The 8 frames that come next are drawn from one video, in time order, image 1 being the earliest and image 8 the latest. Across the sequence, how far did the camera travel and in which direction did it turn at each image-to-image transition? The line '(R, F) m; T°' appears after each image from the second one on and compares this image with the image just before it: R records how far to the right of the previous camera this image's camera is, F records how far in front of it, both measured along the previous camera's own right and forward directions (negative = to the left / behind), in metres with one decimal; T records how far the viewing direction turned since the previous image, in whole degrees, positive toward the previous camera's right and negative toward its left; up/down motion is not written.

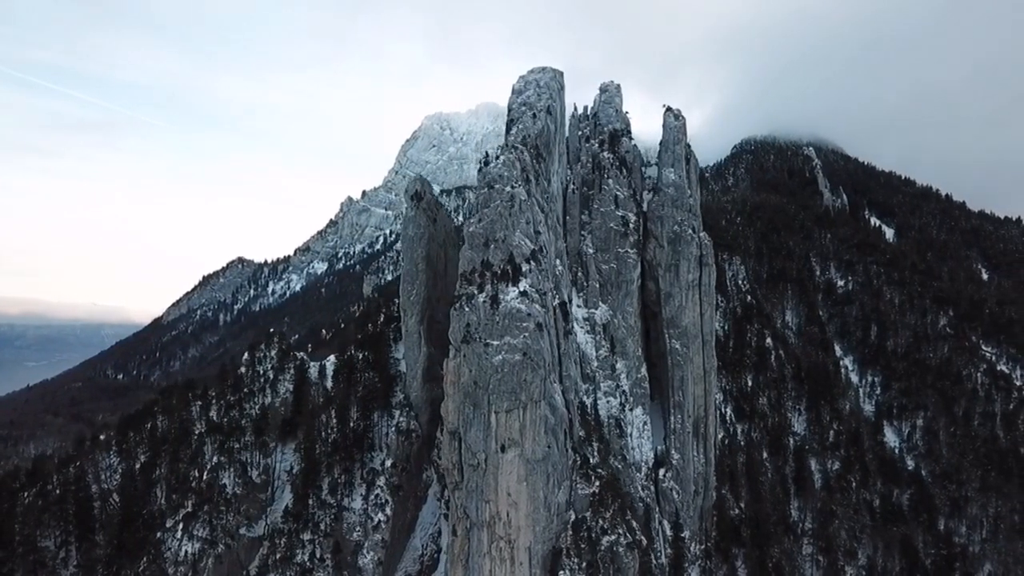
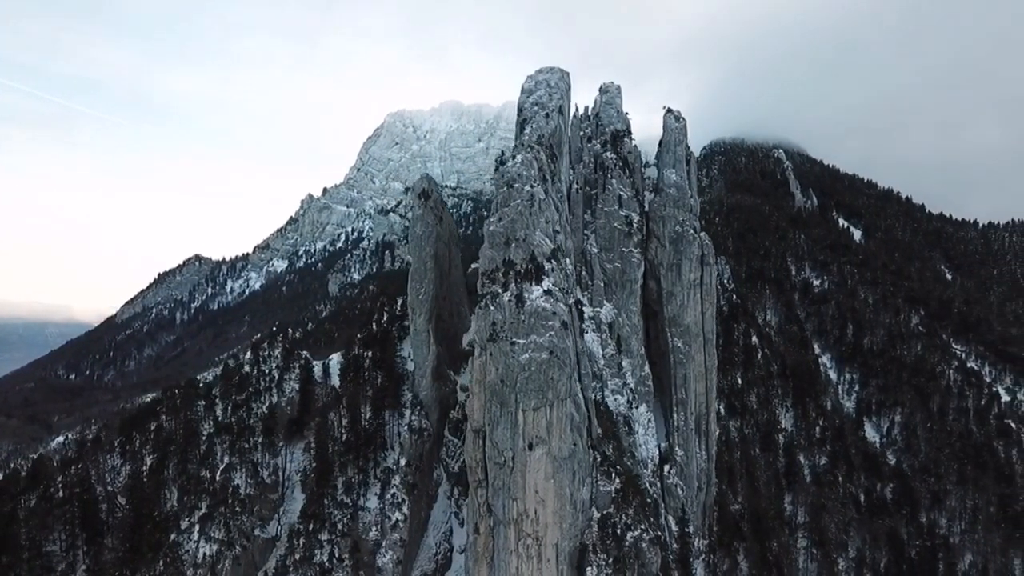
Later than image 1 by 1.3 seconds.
(-4.1, -0.1) m; +3°
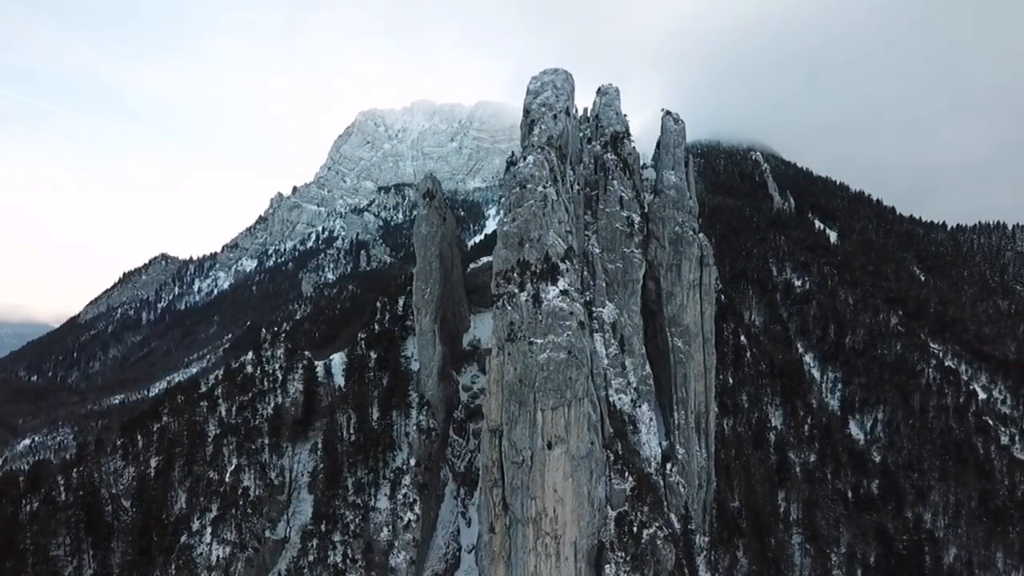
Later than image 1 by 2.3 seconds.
(-3.0, -0.2) m; +2°
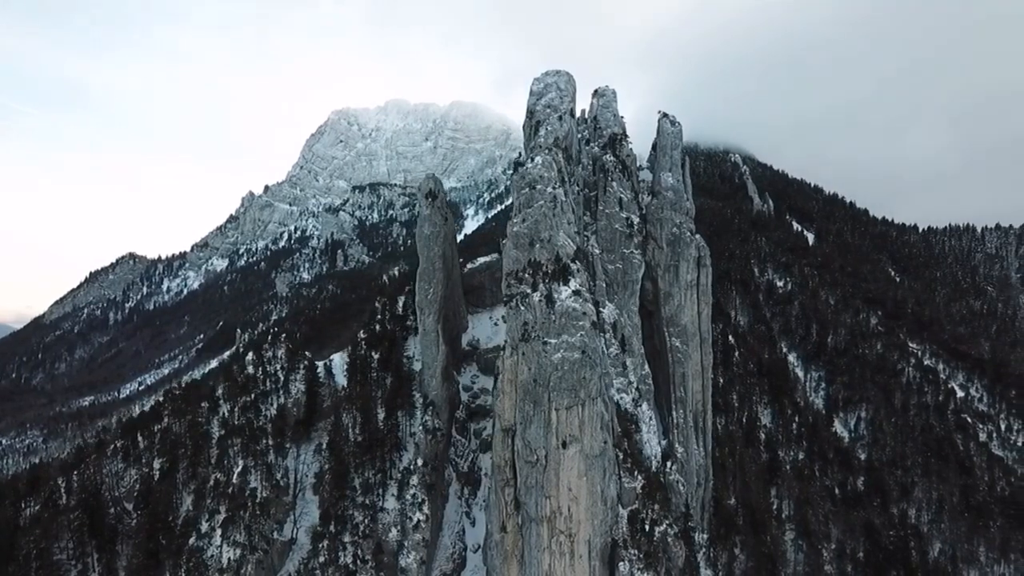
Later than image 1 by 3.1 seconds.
(-2.6, -0.2) m; +2°
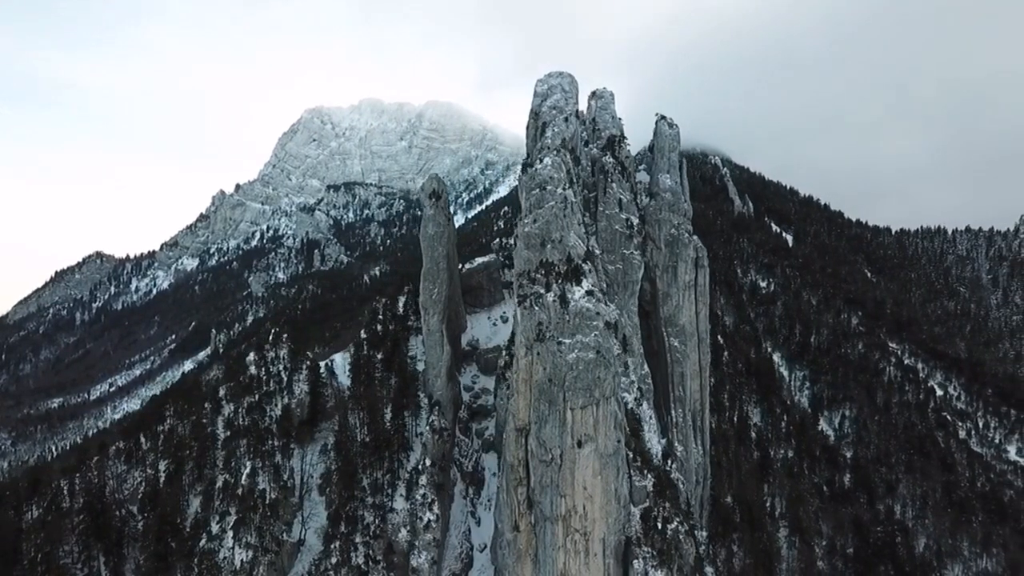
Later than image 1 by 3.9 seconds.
(-2.7, -0.2) m; +2°
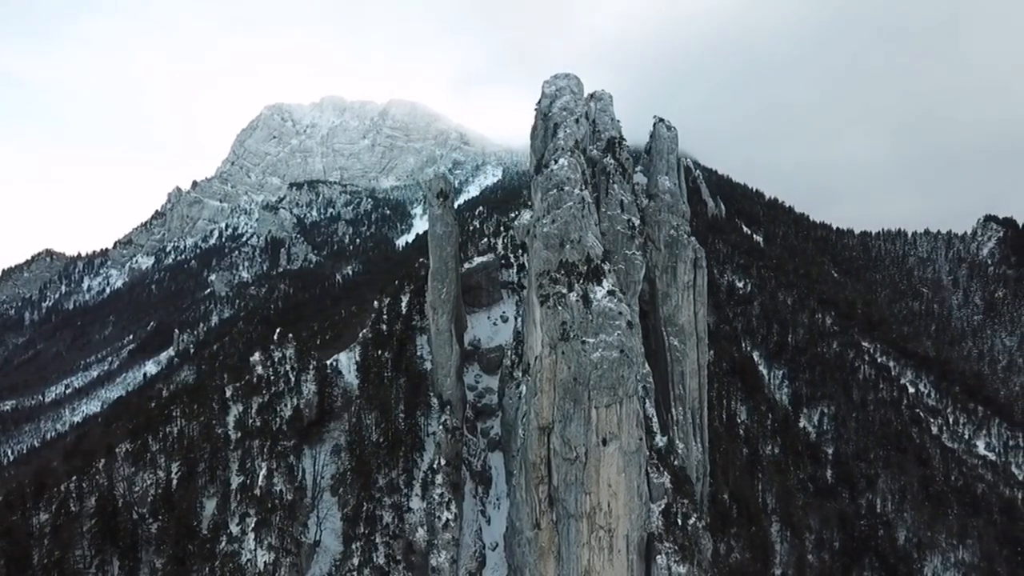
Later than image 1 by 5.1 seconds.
(-4.2, -0.2) m; +3°
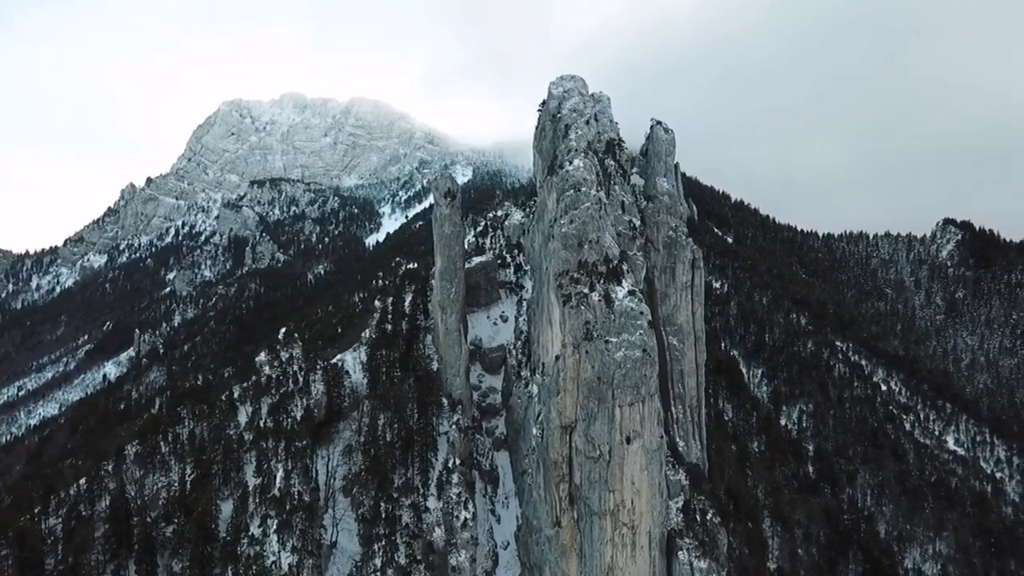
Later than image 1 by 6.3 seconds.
(-4.2, -0.2) m; +3°
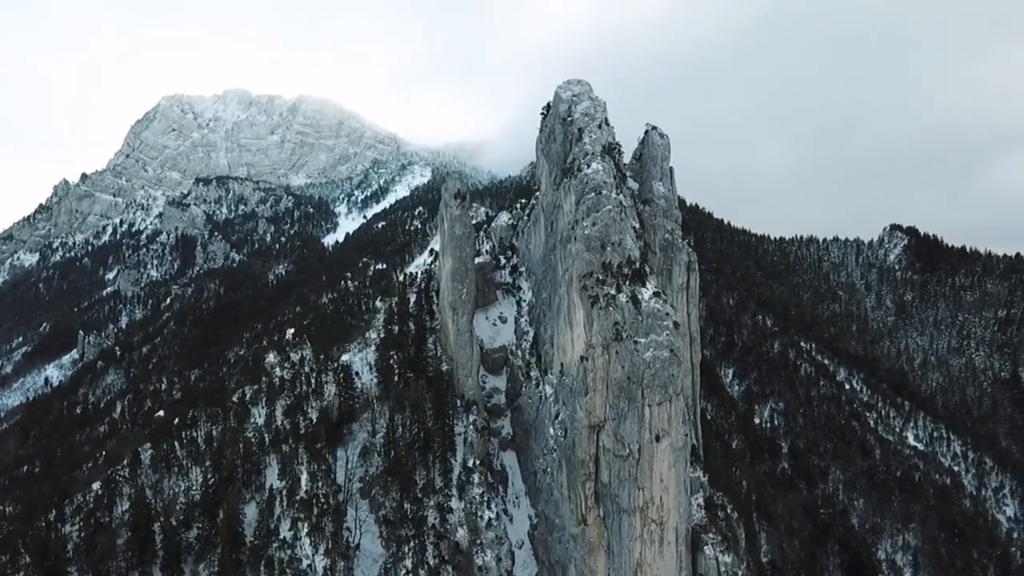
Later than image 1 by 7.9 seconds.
(-5.7, -0.4) m; +4°
